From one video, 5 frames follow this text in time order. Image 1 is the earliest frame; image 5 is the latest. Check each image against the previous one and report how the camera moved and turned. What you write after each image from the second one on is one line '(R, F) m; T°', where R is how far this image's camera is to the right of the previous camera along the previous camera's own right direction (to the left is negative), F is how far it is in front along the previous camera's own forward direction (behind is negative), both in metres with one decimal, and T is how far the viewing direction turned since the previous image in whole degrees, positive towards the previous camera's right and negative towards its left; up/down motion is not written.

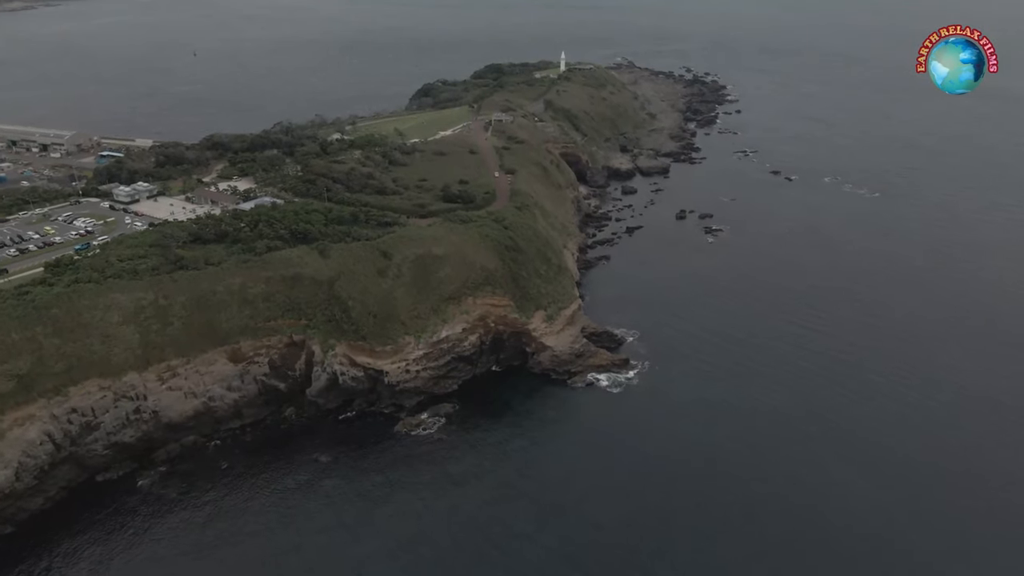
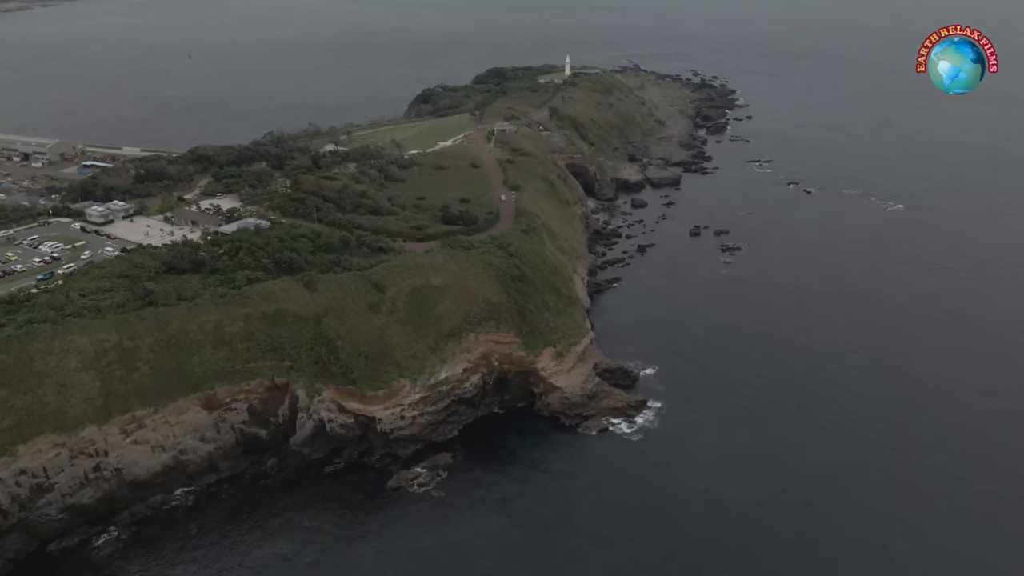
(-0.4, +5.2) m; 0°
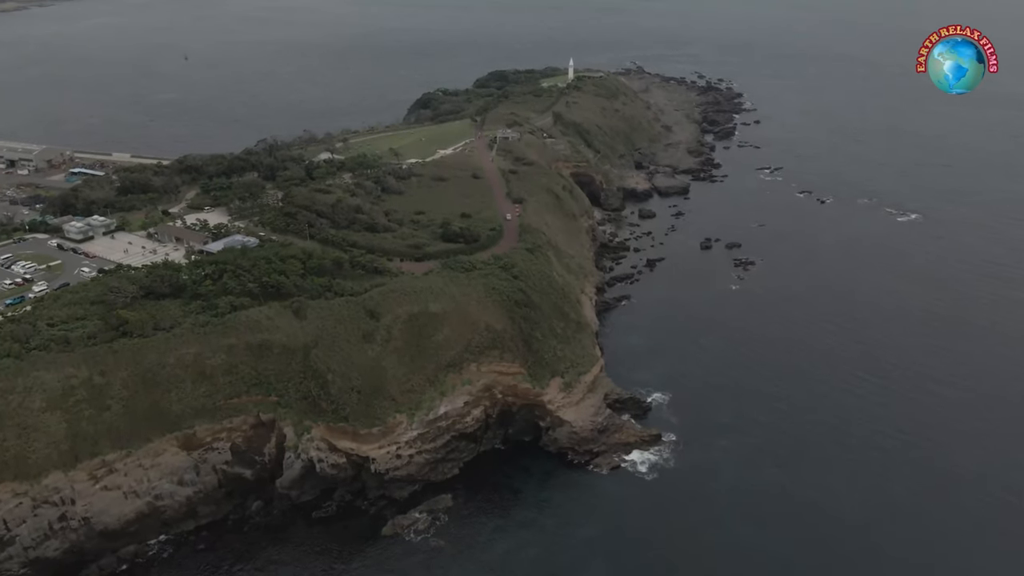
(-0.3, +3.6) m; 0°
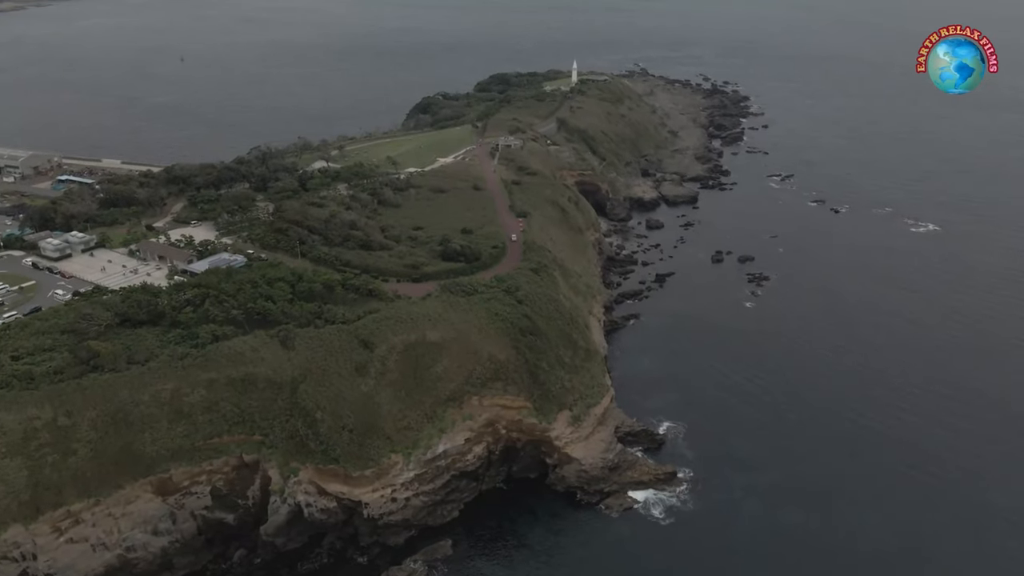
(-0.3, +3.5) m; 0°
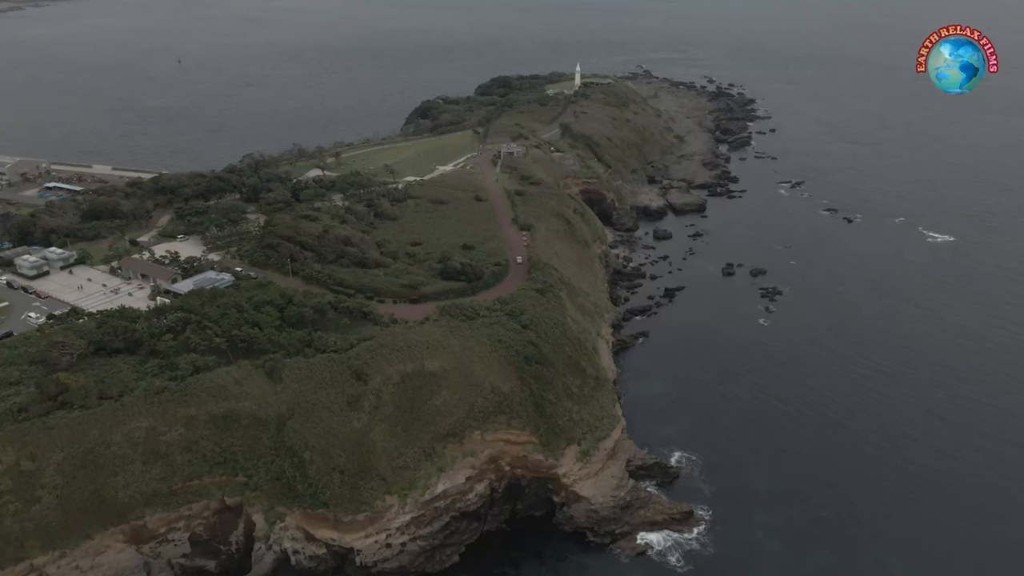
(-0.2, +3.1) m; 0°
